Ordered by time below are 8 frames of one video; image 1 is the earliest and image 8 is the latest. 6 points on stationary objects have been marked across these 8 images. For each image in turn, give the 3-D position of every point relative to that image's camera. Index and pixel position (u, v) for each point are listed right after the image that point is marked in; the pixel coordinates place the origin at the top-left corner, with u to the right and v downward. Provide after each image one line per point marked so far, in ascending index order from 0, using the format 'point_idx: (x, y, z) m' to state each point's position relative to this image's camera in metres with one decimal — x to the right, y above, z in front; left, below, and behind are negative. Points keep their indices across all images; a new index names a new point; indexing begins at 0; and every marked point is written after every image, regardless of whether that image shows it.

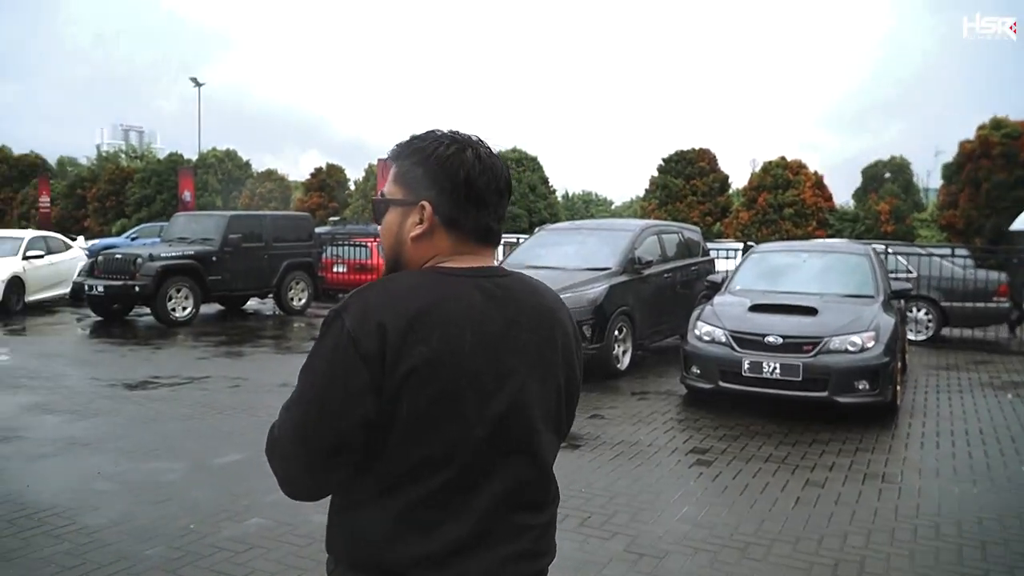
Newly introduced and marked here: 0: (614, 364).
0: (+1.1, -0.8, +9.3) m
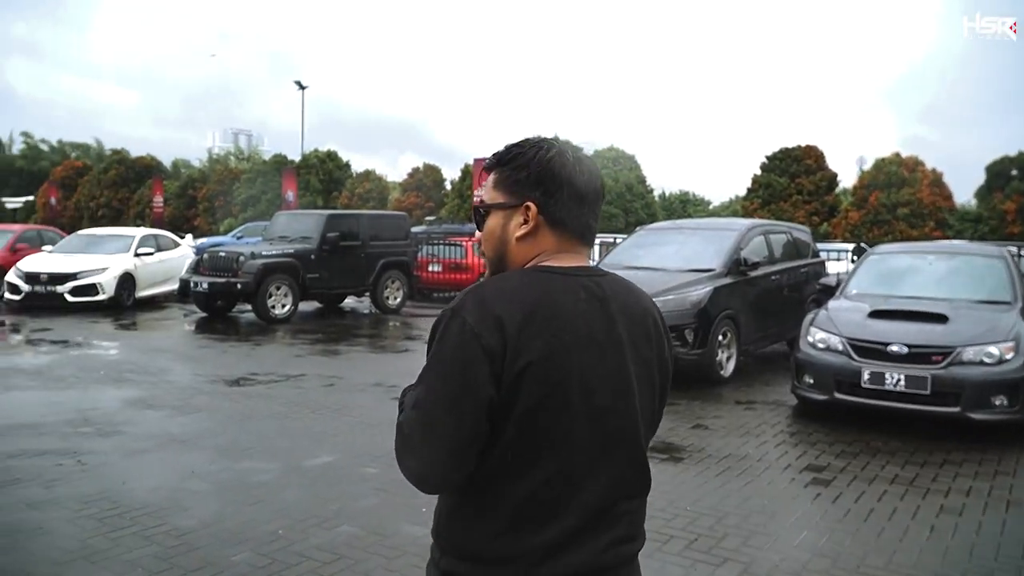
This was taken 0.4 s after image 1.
0: (+2.2, -0.9, +8.8) m
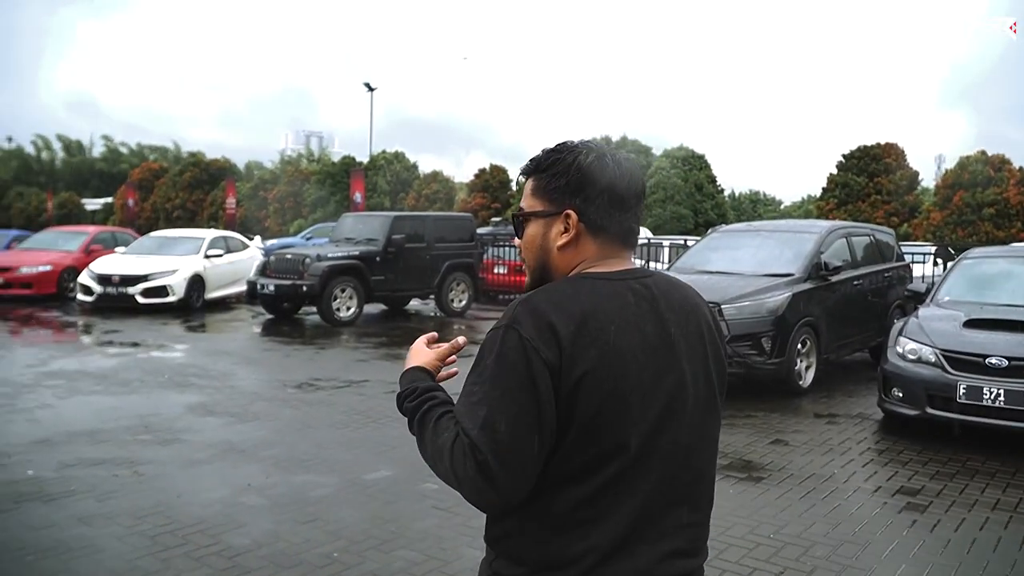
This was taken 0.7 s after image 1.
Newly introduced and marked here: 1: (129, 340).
0: (+2.8, -0.9, +8.3) m
1: (-5.8, -0.8, +12.8) m
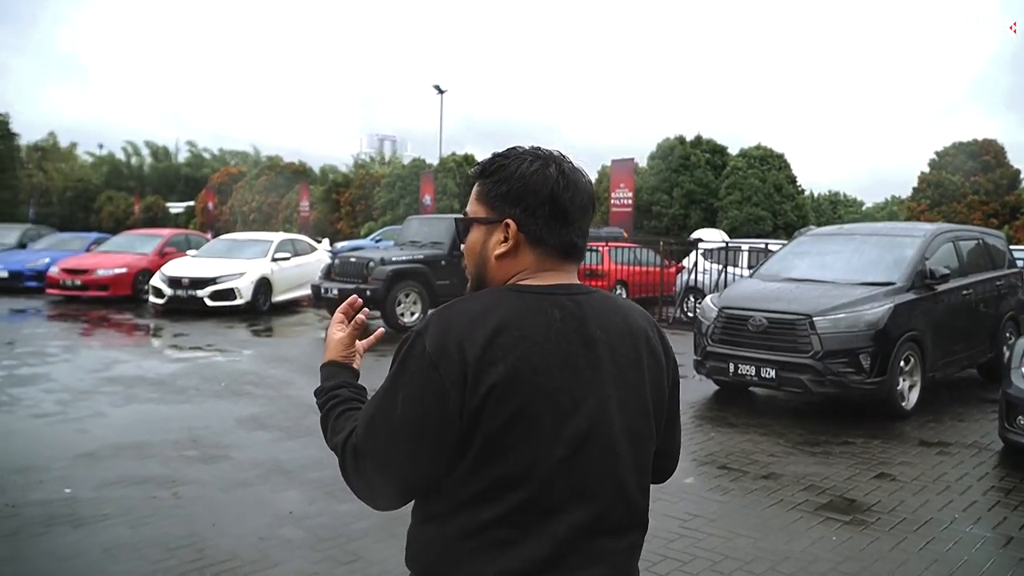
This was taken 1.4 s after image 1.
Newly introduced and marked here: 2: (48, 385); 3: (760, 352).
0: (+3.4, -1.0, +7.5) m
1: (-4.8, -0.8, +12.6) m
2: (-4.7, -1.0, +8.5) m
3: (+2.3, -0.6, +7.6) m
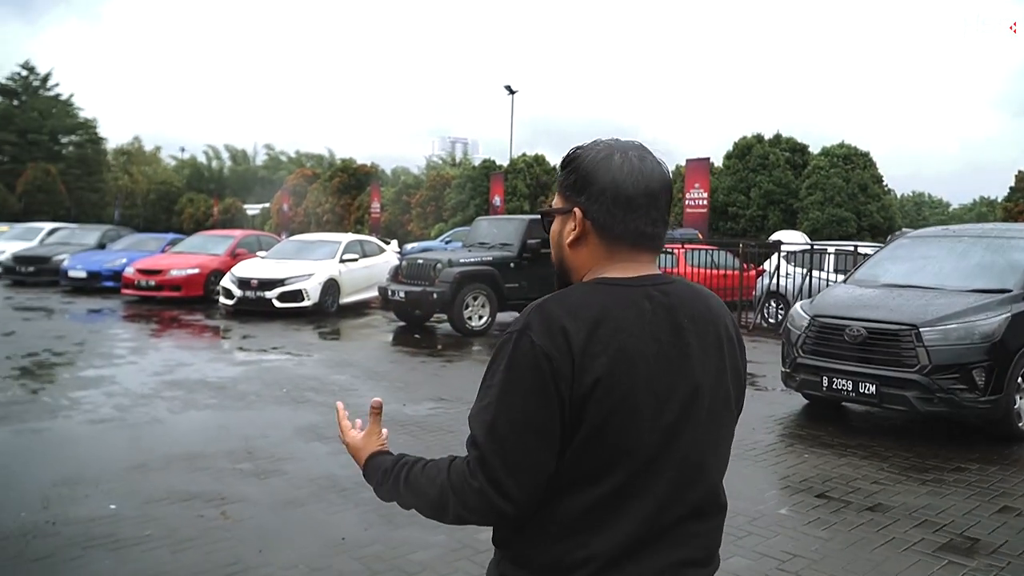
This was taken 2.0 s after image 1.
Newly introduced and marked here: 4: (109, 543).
0: (+4.0, -1.1, +6.7) m
1: (-3.8, -0.9, +12.5) m
2: (-4.0, -1.0, +8.4) m
3: (+2.9, -0.6, +6.9) m
4: (-2.1, -1.3, +4.3) m
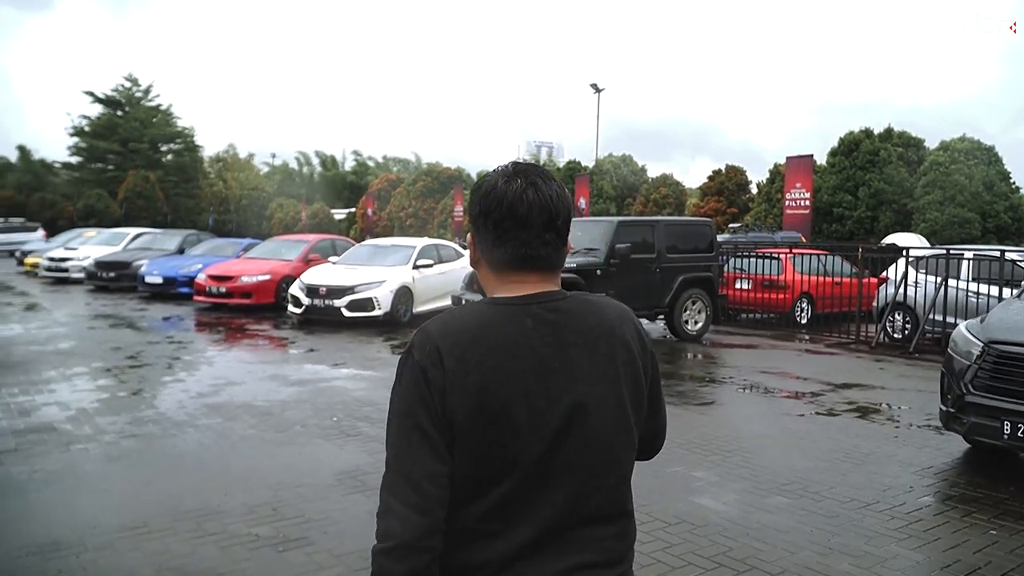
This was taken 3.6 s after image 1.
0: (+4.6, -1.2, +5.0) m
1: (-2.6, -1.0, +11.5) m
2: (-3.3, -1.1, +7.4) m
3: (+3.4, -0.8, +5.3) m
4: (-1.7, -1.4, +3.2) m
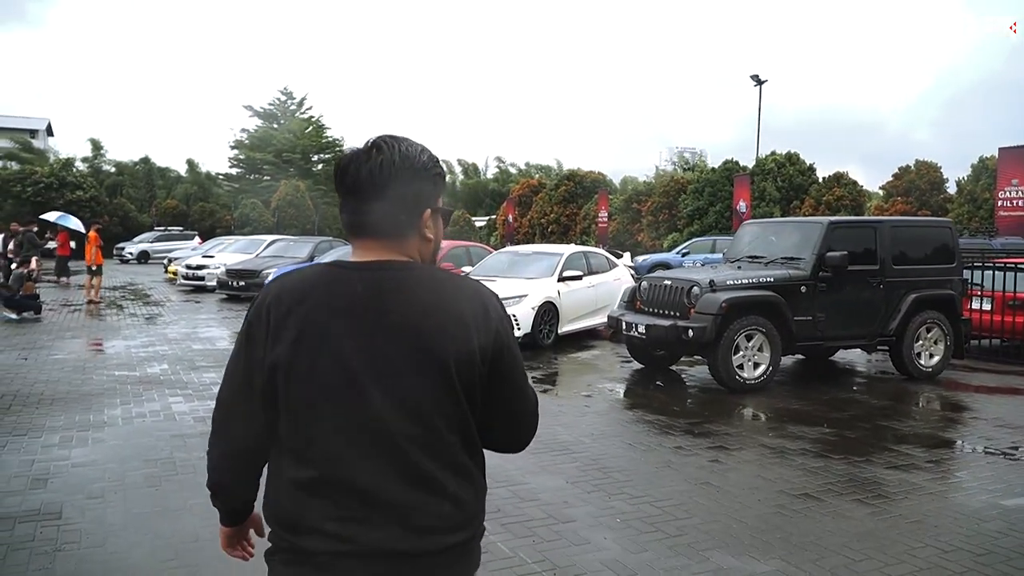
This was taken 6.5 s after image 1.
0: (+5.3, -1.4, +1.6) m
1: (-0.7, -1.2, +9.2) m
2: (-2.0, -1.3, +5.3) m
3: (+4.2, -1.0, +2.1) m
4: (-1.2, -1.5, +0.9) m
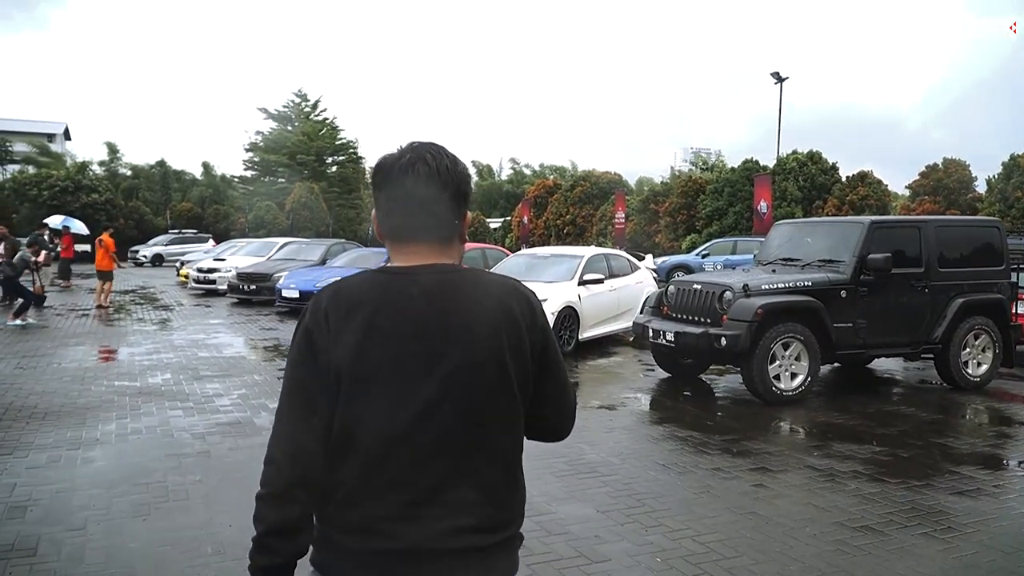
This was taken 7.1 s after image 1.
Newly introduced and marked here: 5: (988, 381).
0: (+5.4, -1.4, +0.9) m
1: (-0.5, -1.2, +8.7) m
2: (-1.9, -1.3, +4.8) m
3: (+4.3, -1.0, +1.5) m
4: (-1.2, -1.6, +0.3) m
5: (+5.4, -1.0, +9.6) m
